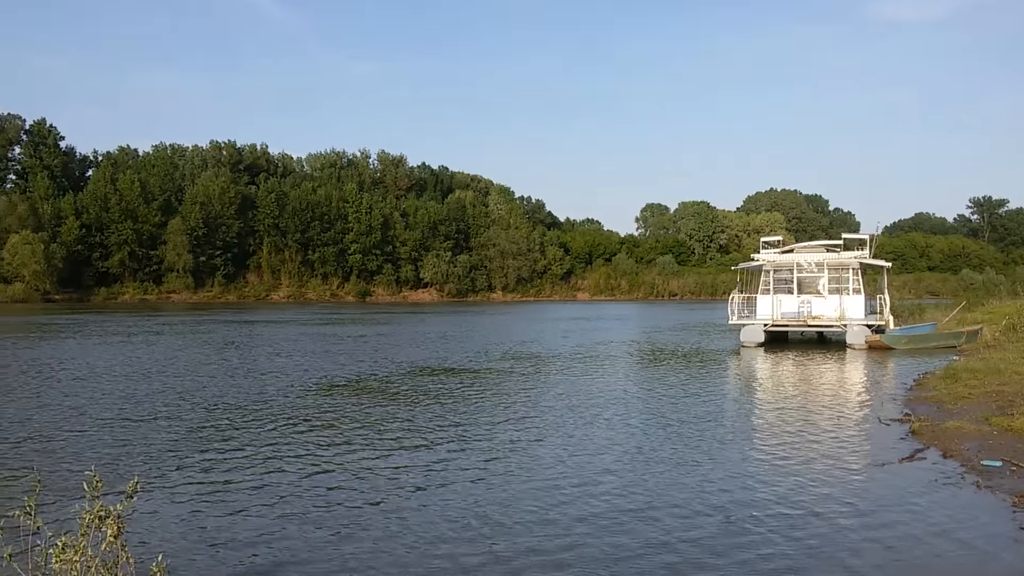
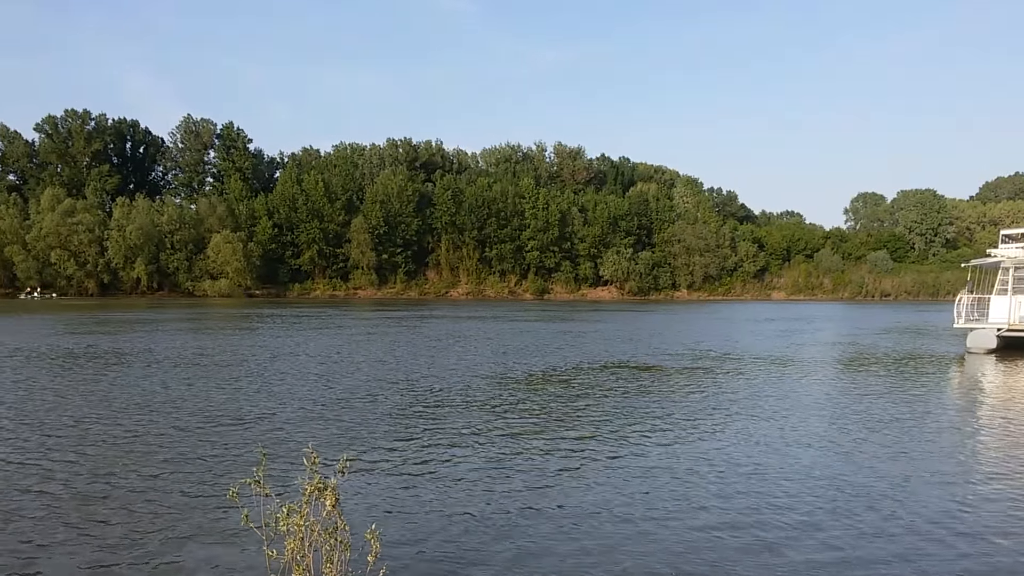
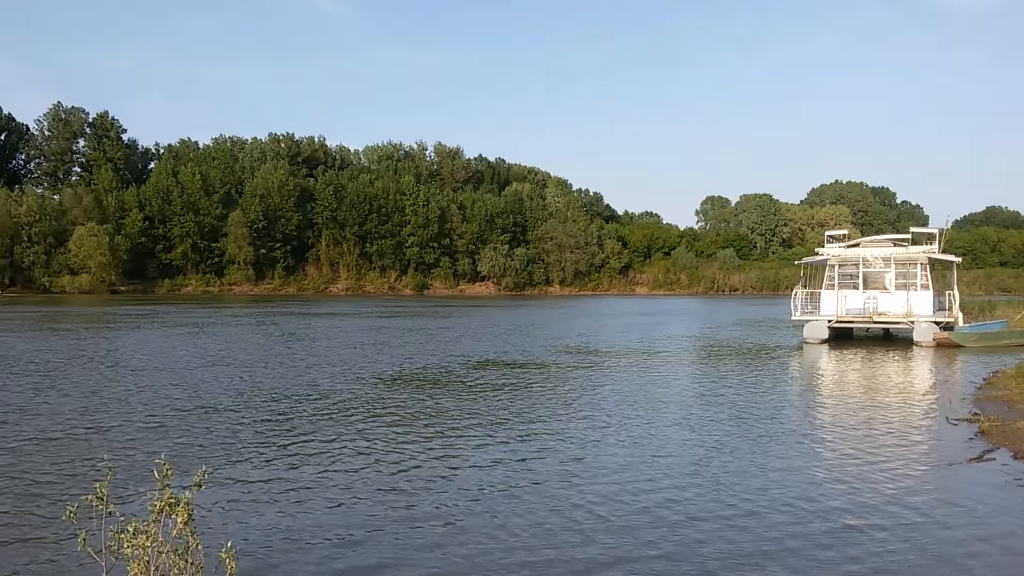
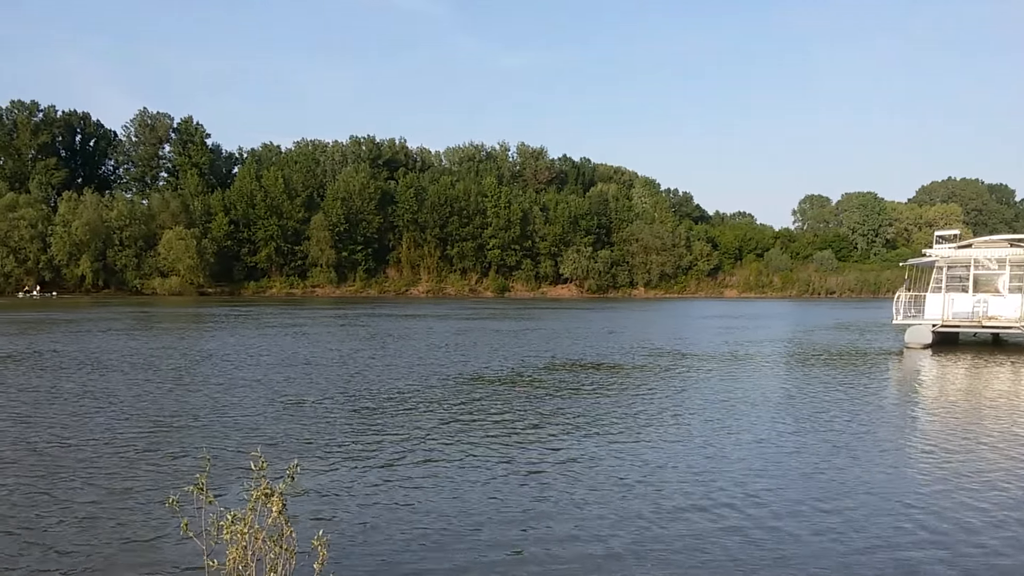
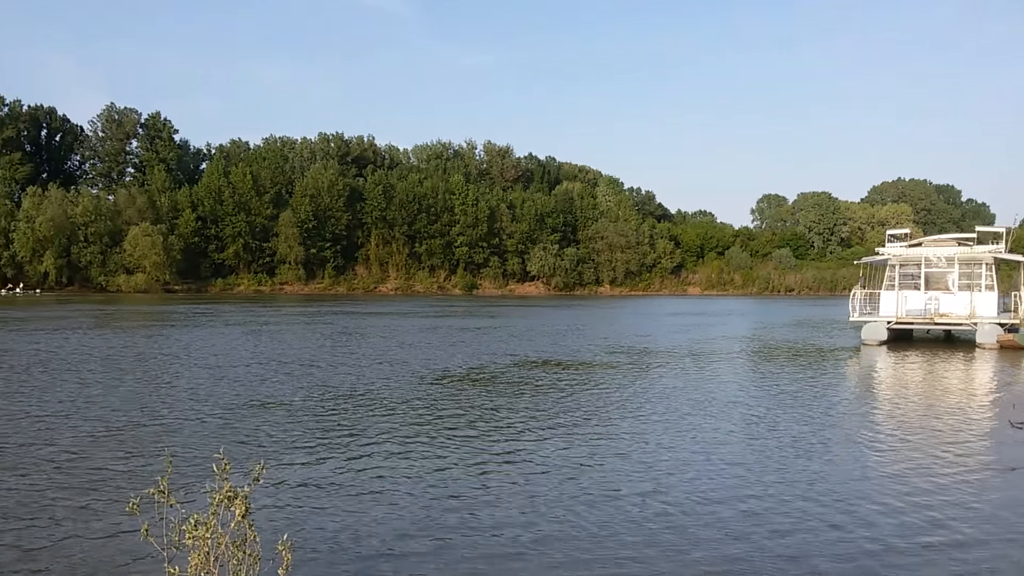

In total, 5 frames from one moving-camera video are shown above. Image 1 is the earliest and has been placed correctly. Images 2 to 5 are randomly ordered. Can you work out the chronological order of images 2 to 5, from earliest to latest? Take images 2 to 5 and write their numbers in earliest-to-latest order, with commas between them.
3, 5, 4, 2
